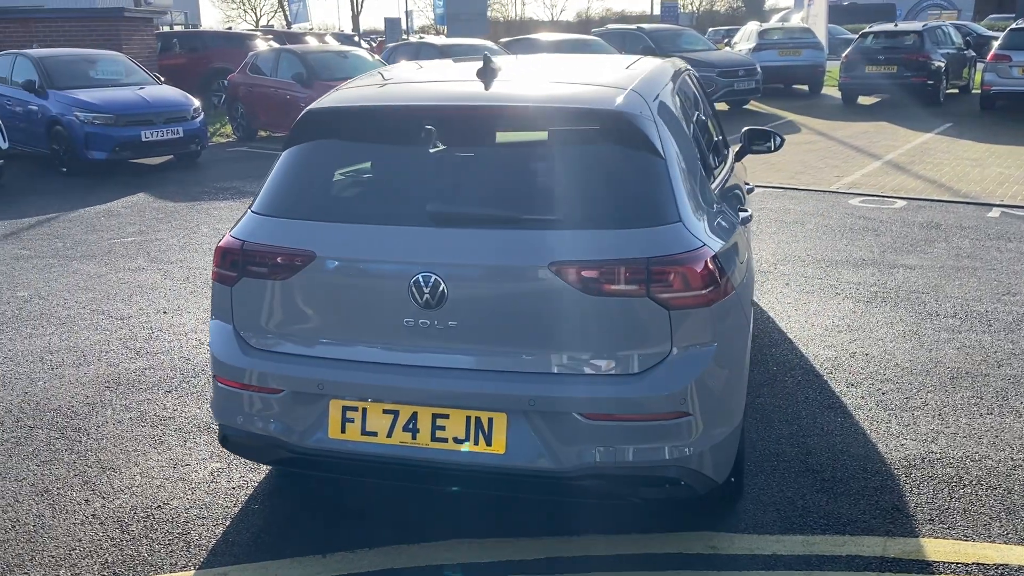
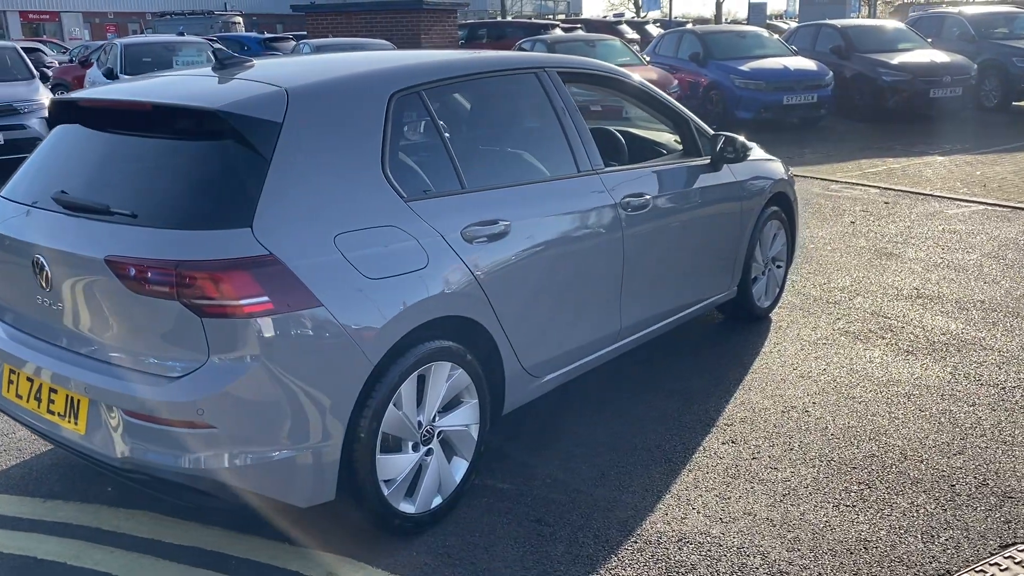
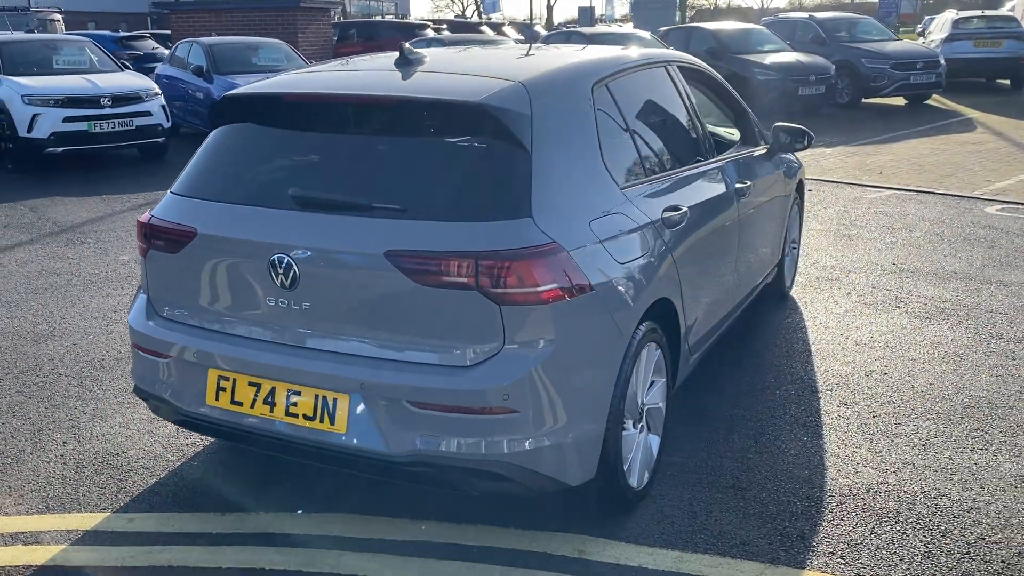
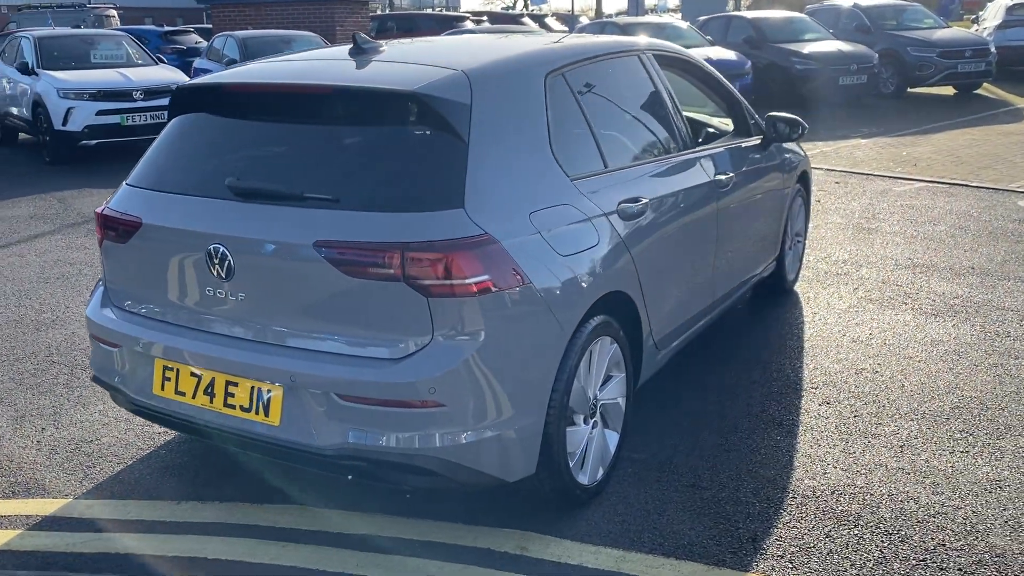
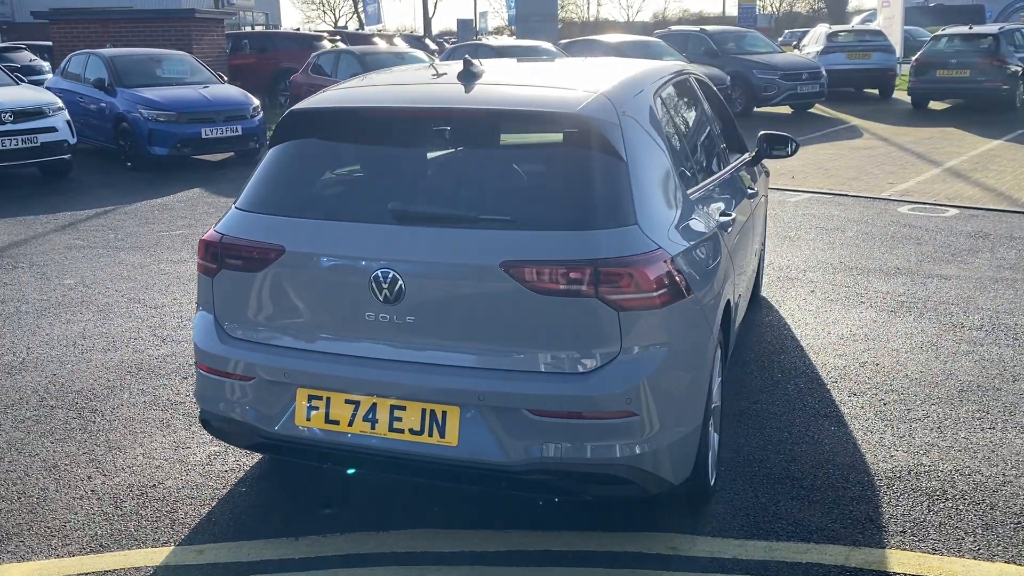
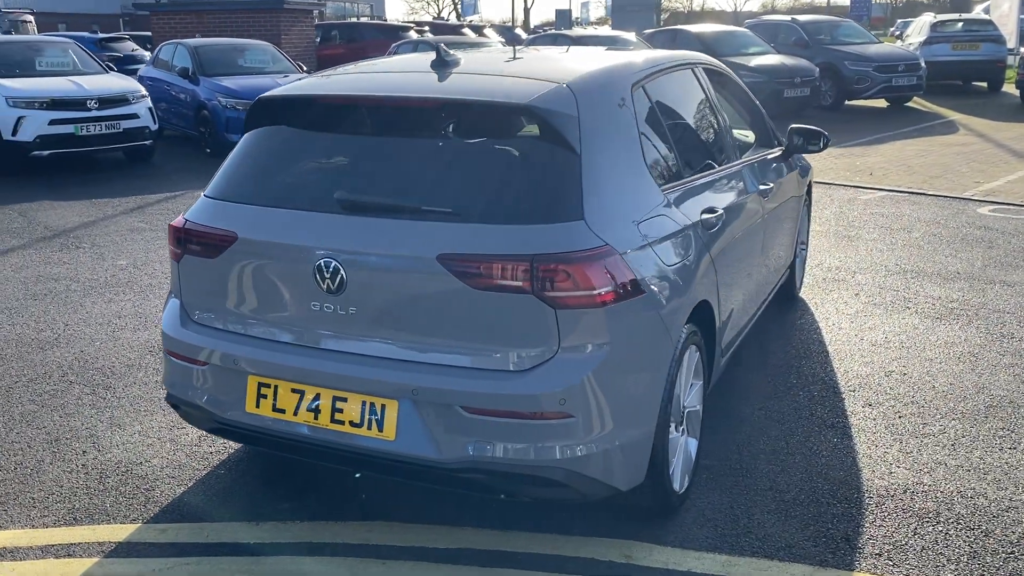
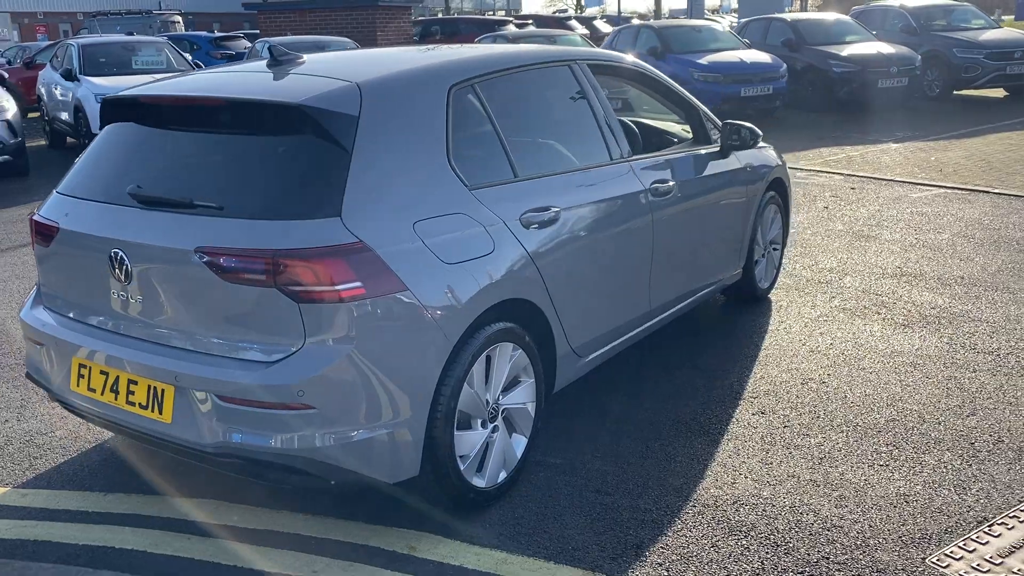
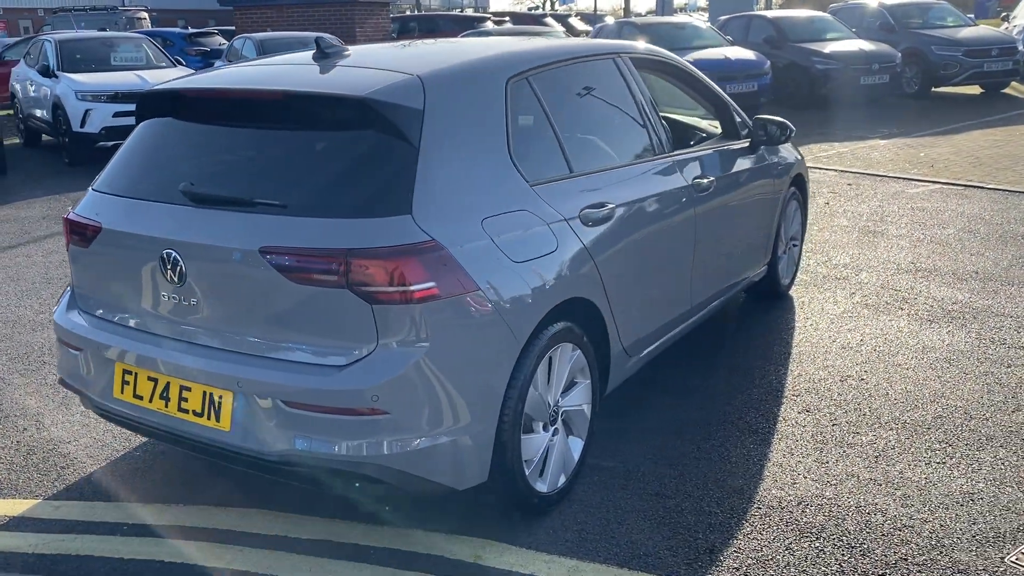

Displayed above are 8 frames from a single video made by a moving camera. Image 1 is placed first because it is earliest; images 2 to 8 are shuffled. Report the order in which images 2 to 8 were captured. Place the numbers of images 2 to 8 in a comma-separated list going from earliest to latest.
5, 6, 3, 4, 8, 7, 2
